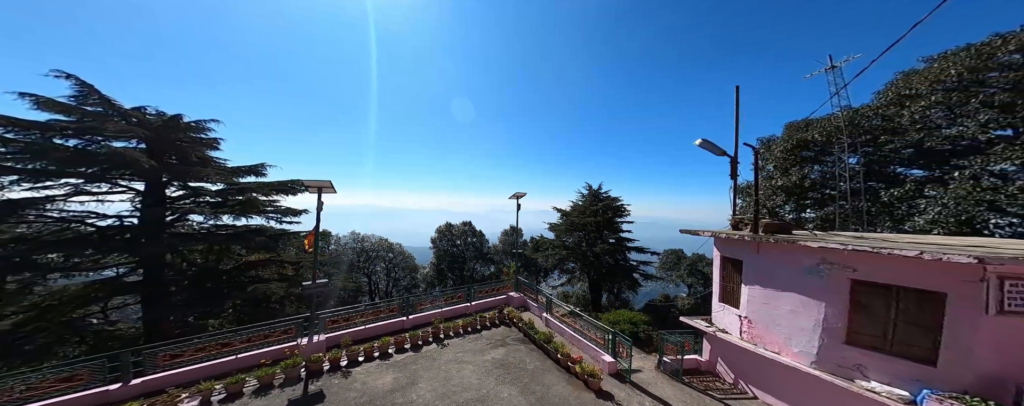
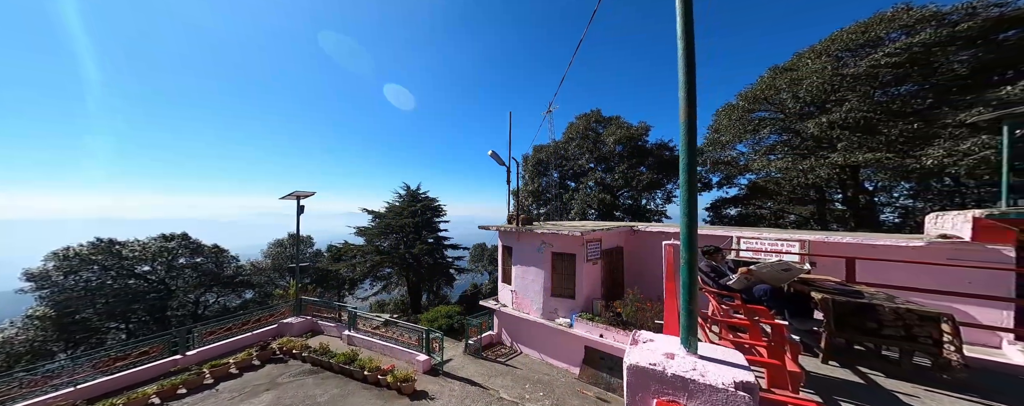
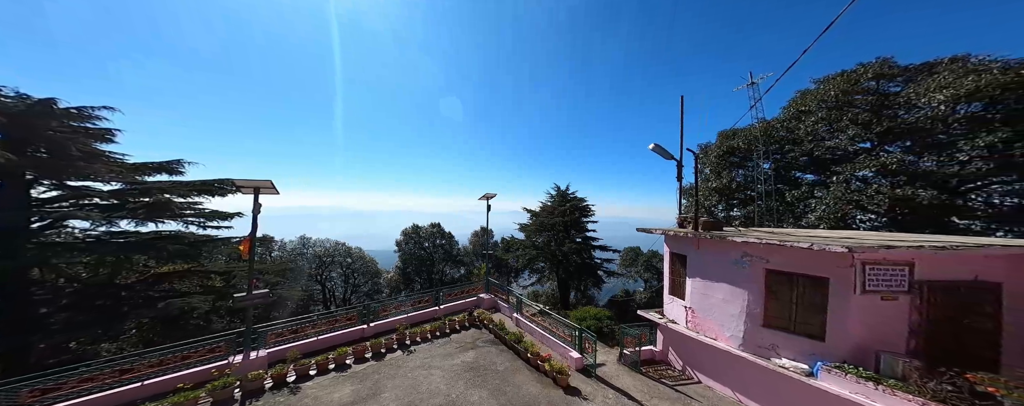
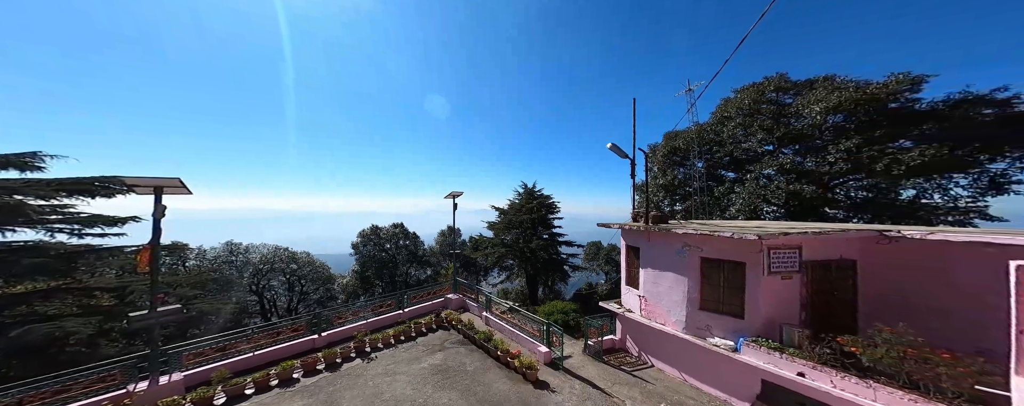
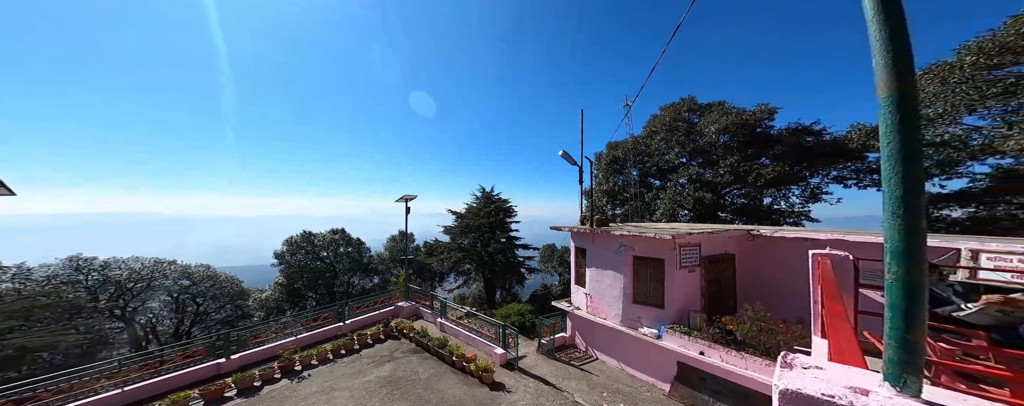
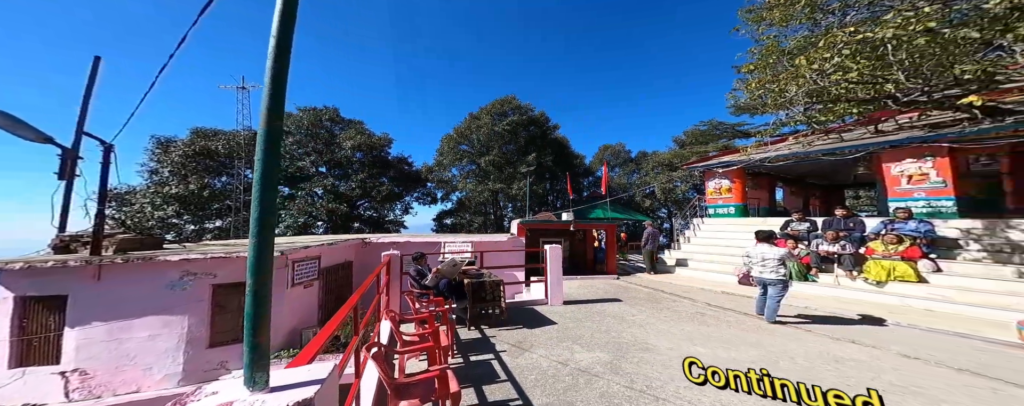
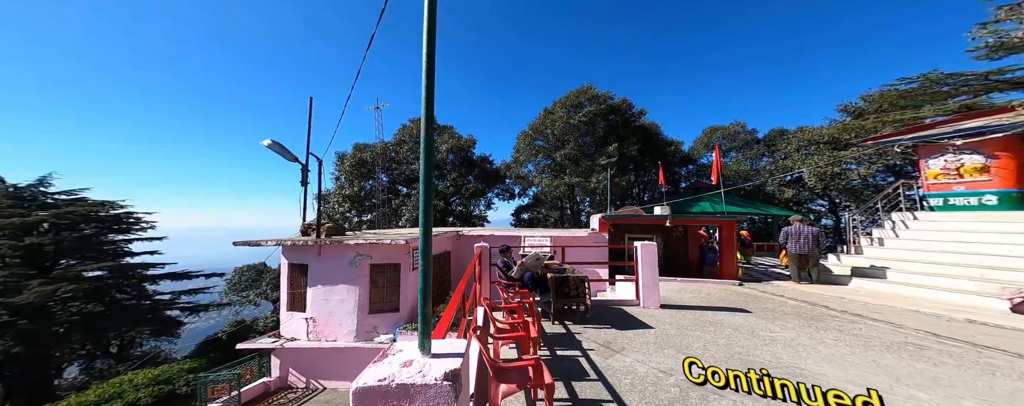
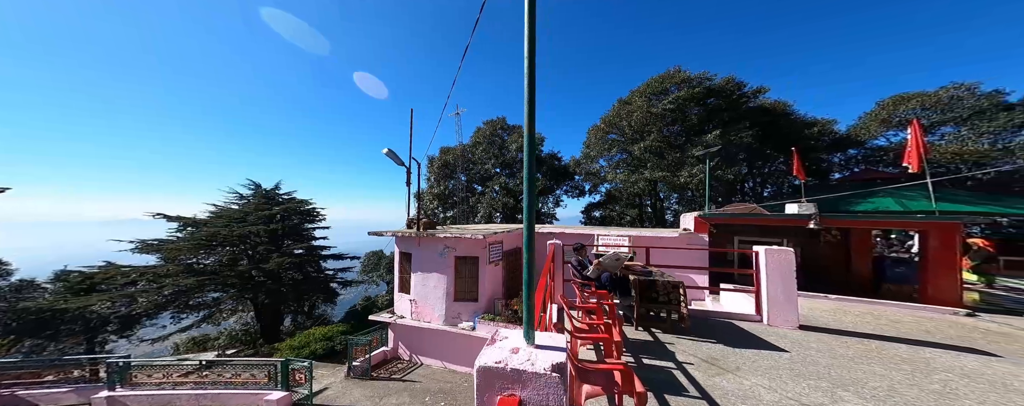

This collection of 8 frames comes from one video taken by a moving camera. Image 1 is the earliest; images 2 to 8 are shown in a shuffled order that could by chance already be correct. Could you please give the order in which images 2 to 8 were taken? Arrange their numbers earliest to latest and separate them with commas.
3, 4, 5, 2, 8, 7, 6
